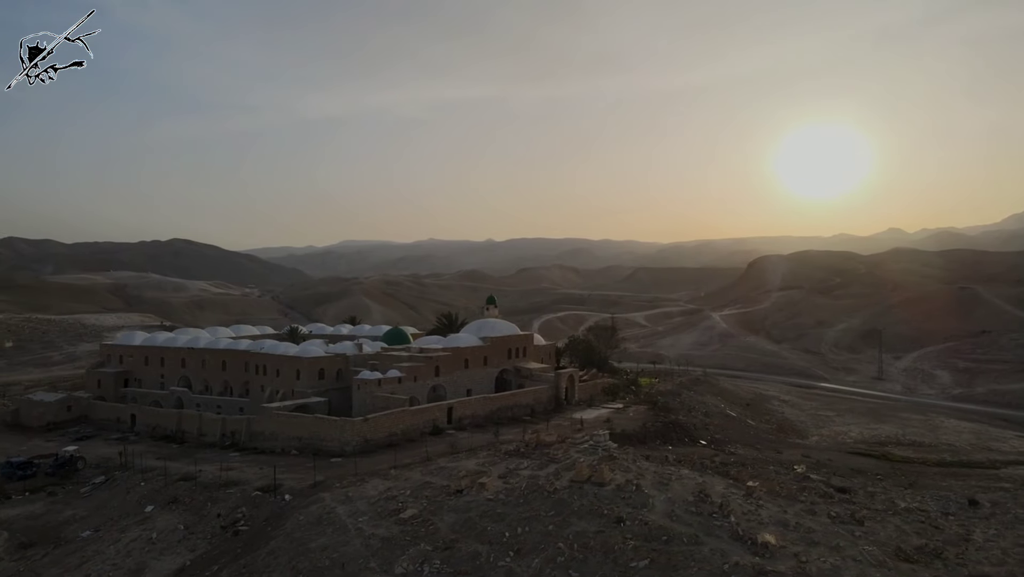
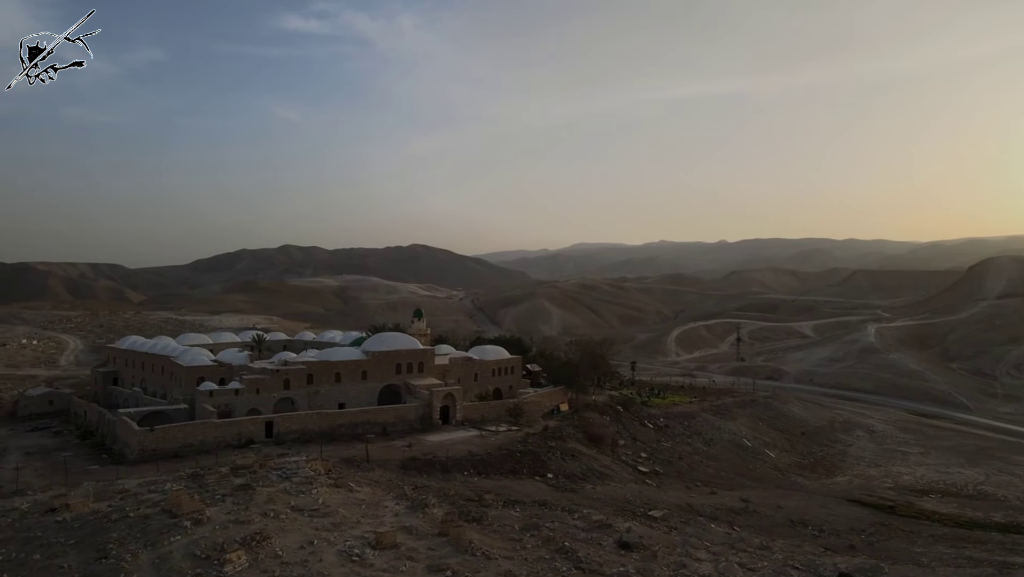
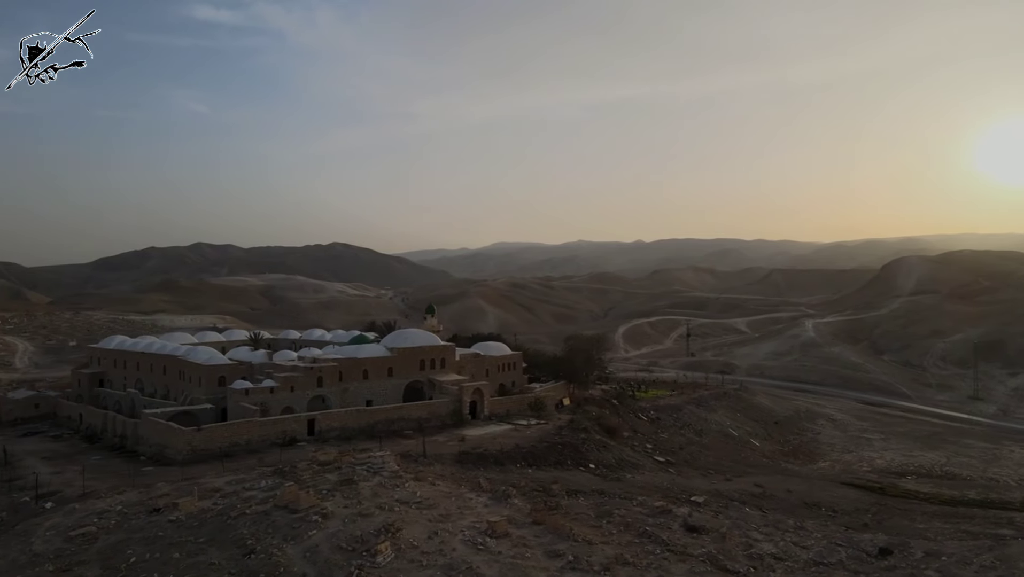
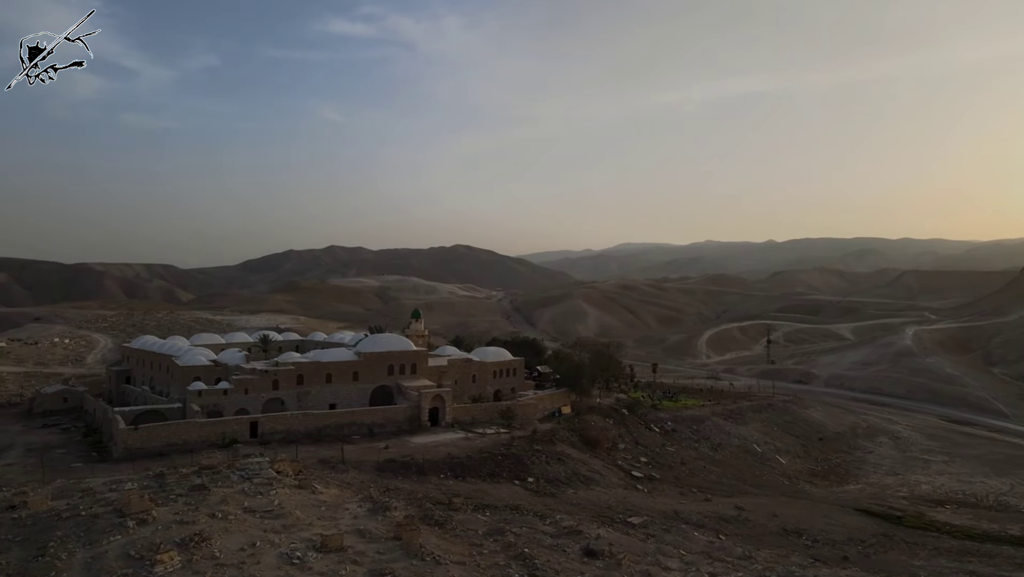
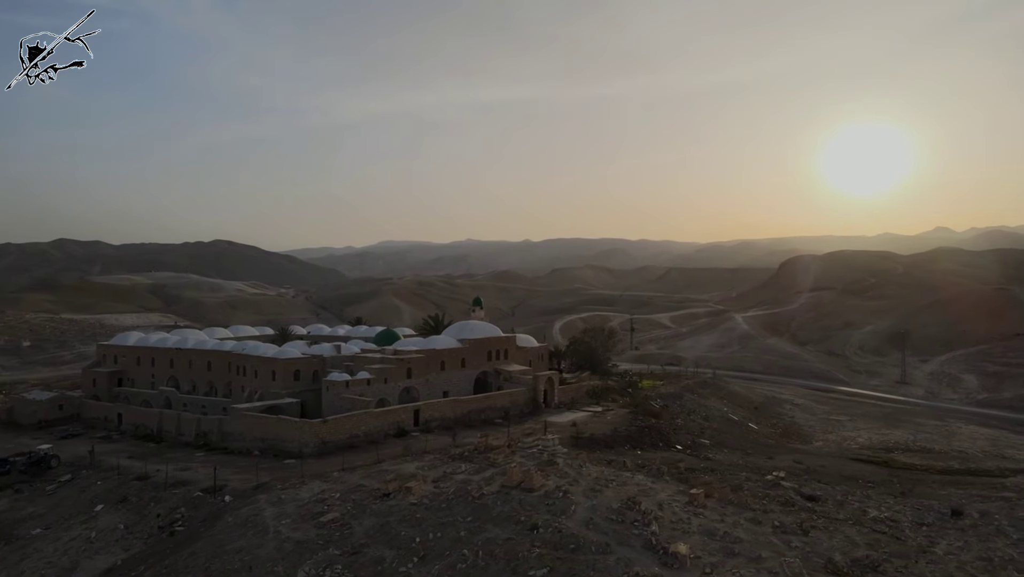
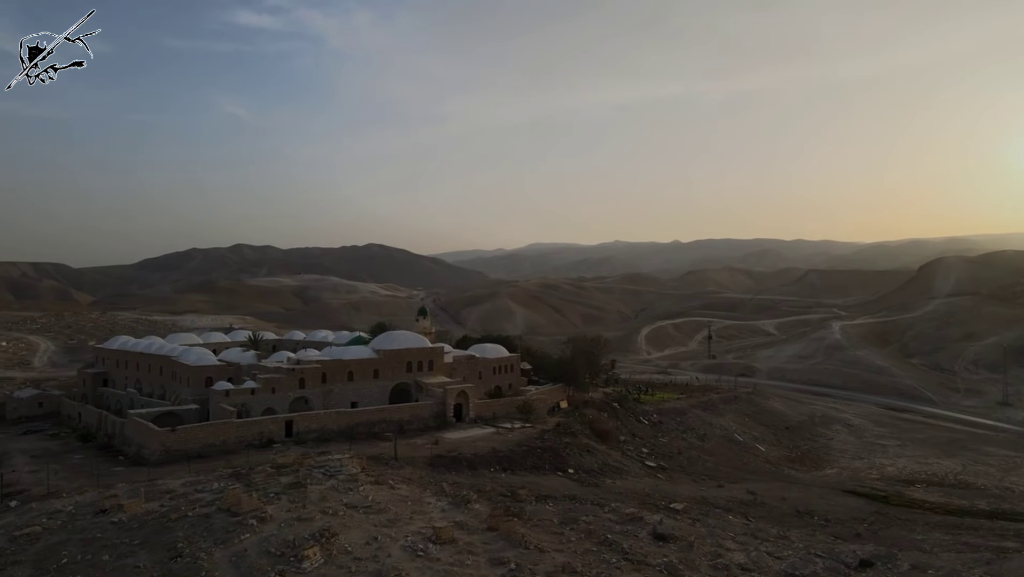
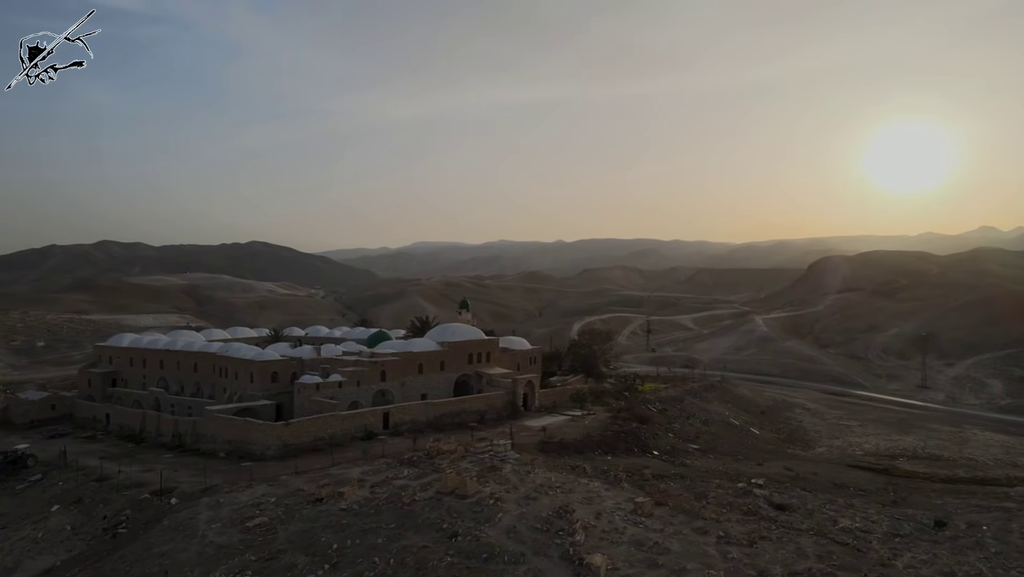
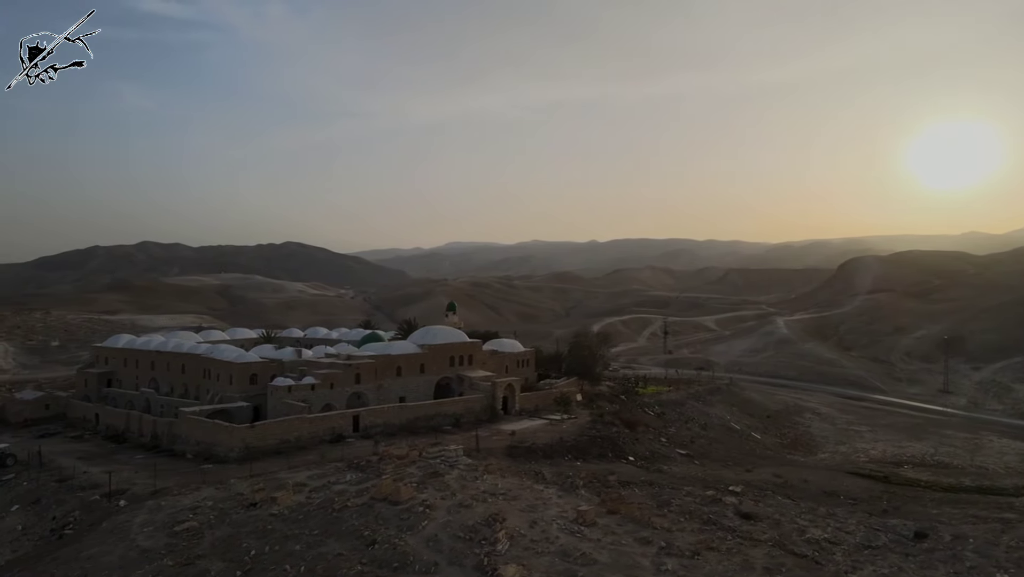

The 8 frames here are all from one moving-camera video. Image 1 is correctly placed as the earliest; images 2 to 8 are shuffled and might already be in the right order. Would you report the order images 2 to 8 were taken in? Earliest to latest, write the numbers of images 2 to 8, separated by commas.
5, 7, 8, 3, 6, 2, 4
